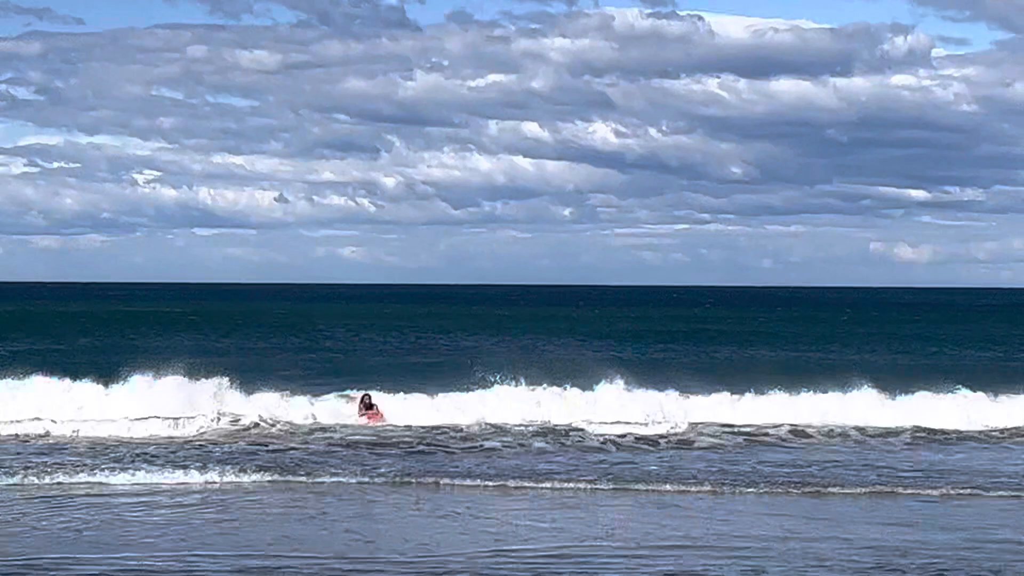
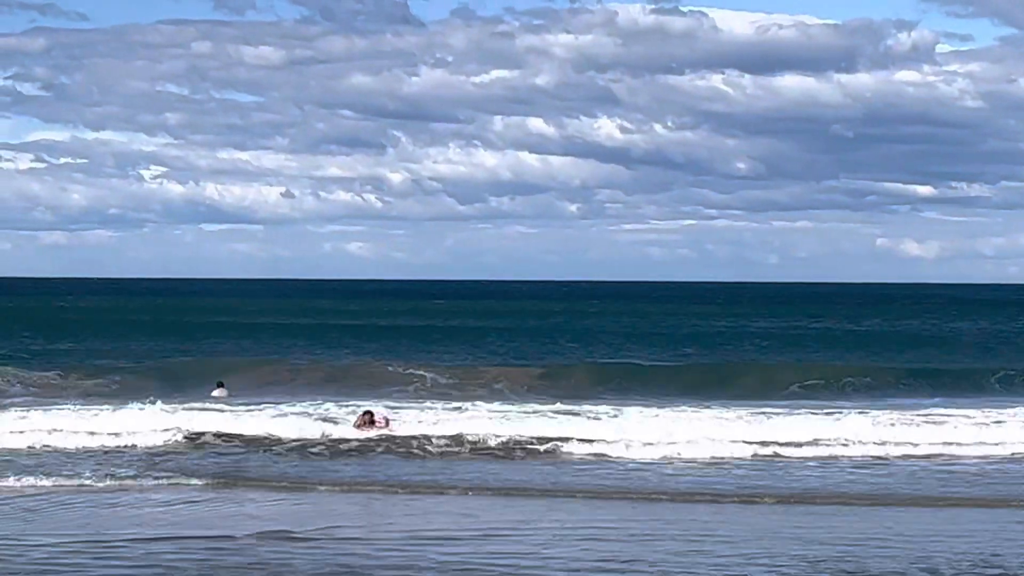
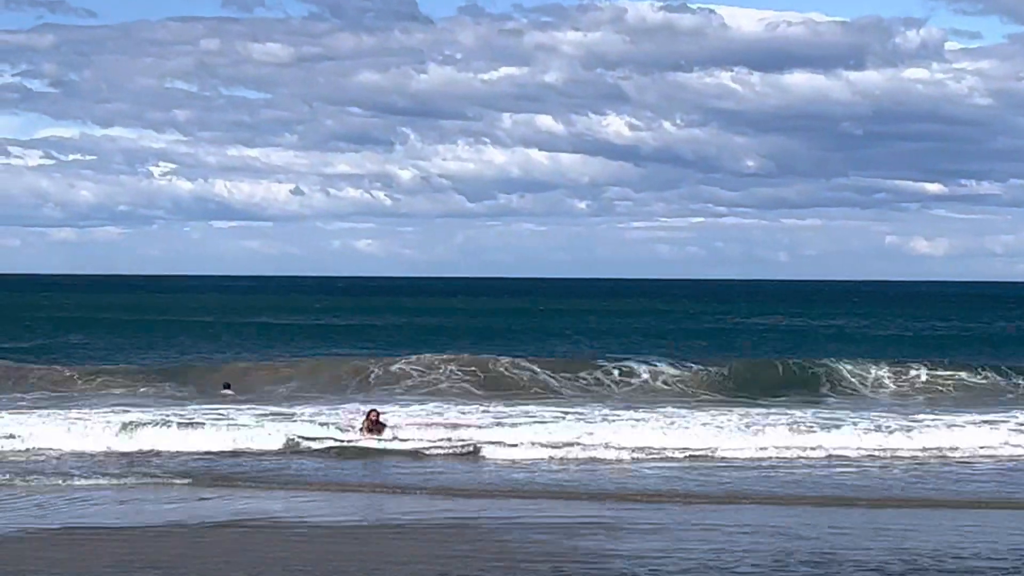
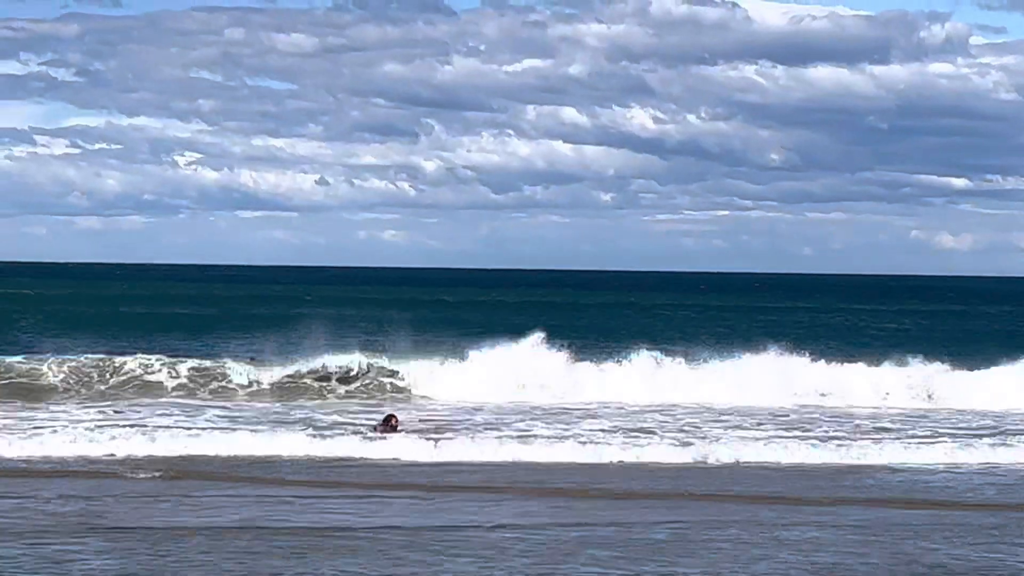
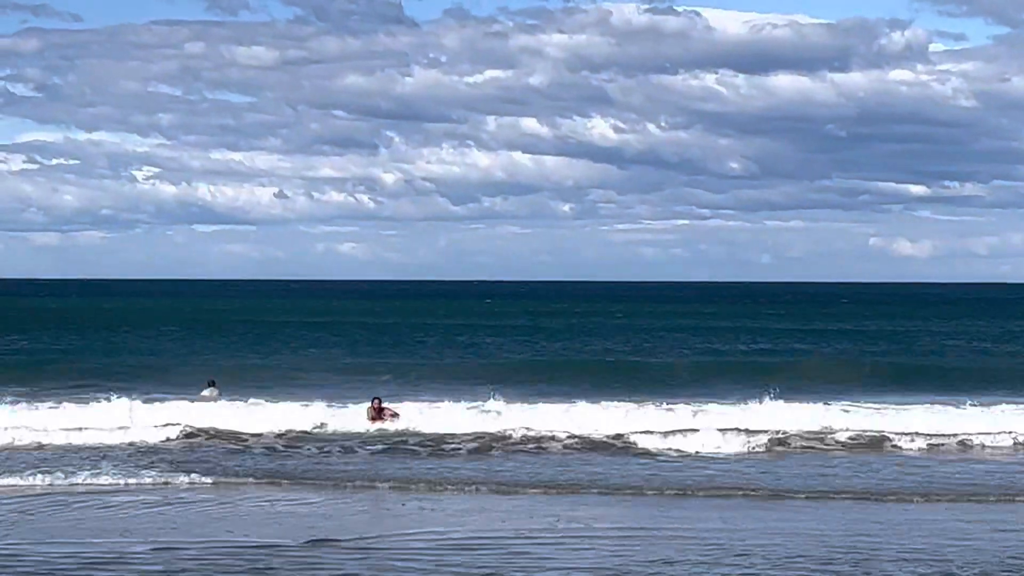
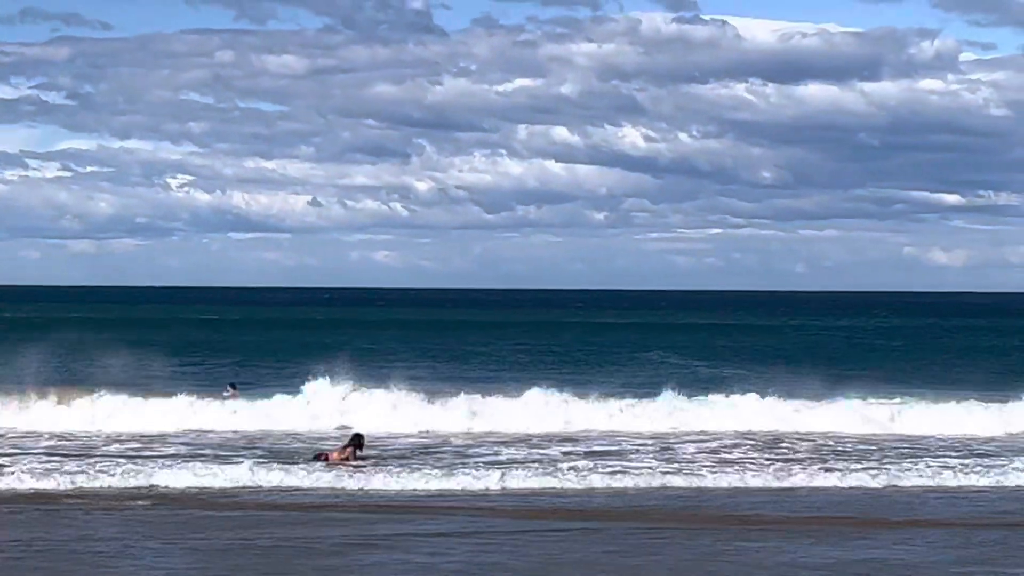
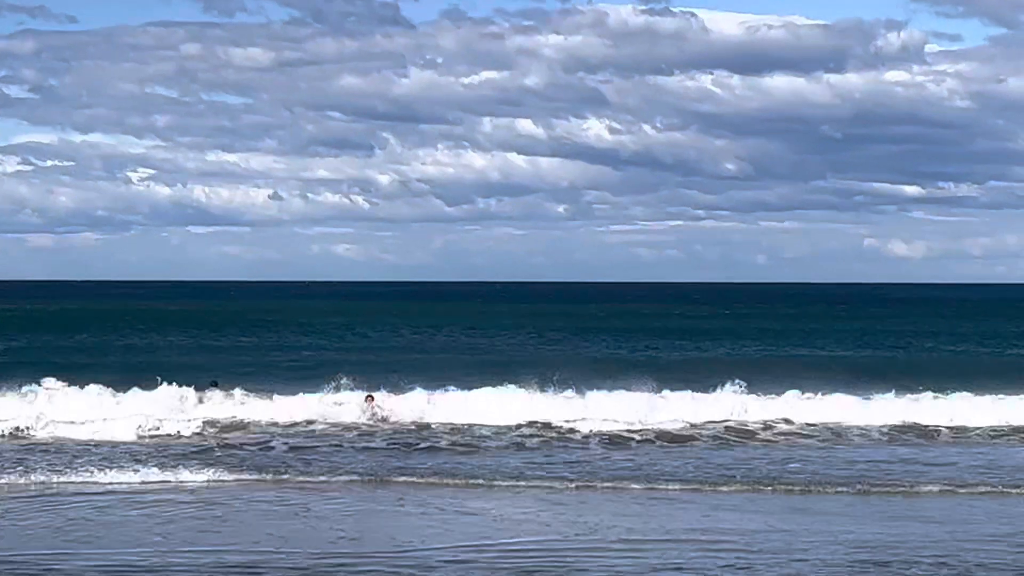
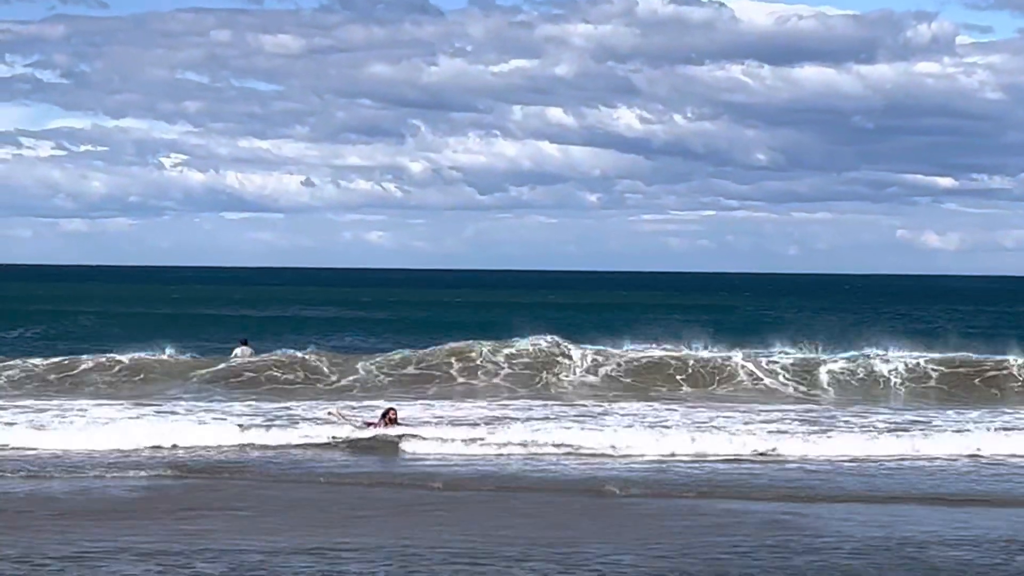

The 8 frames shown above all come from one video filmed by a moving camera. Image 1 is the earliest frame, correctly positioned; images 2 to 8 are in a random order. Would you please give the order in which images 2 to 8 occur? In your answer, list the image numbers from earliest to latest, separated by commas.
7, 5, 2, 3, 8, 4, 6
